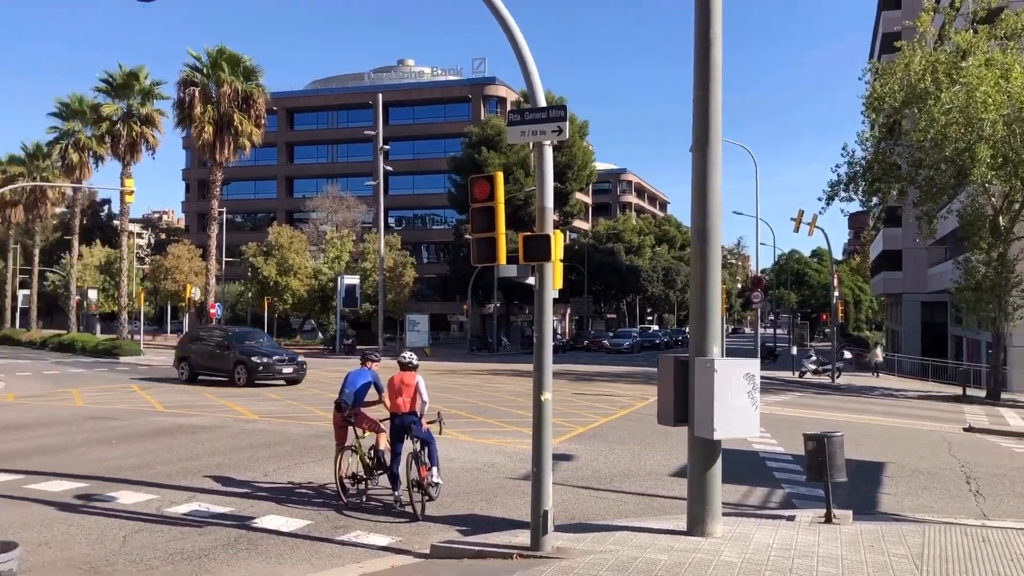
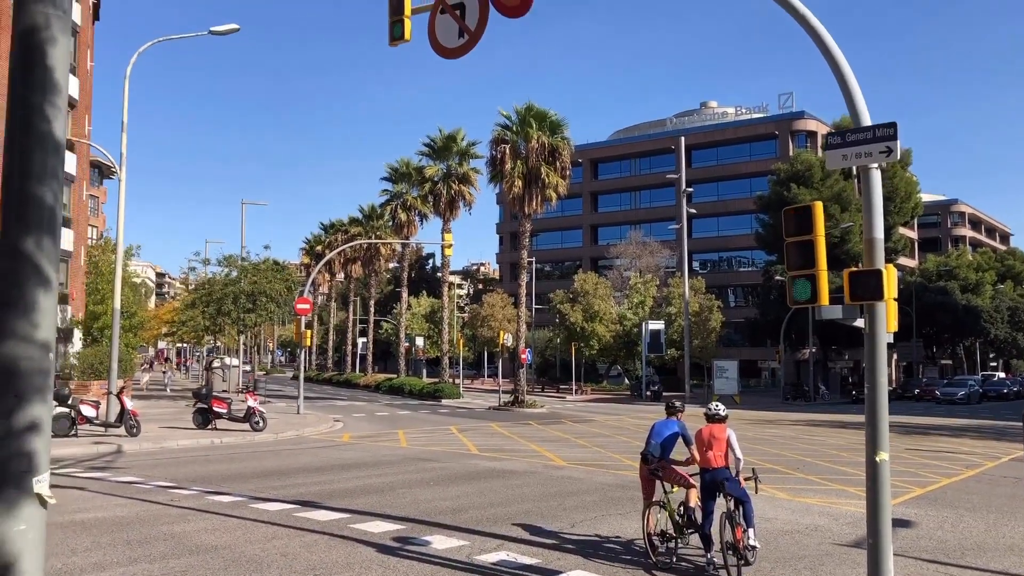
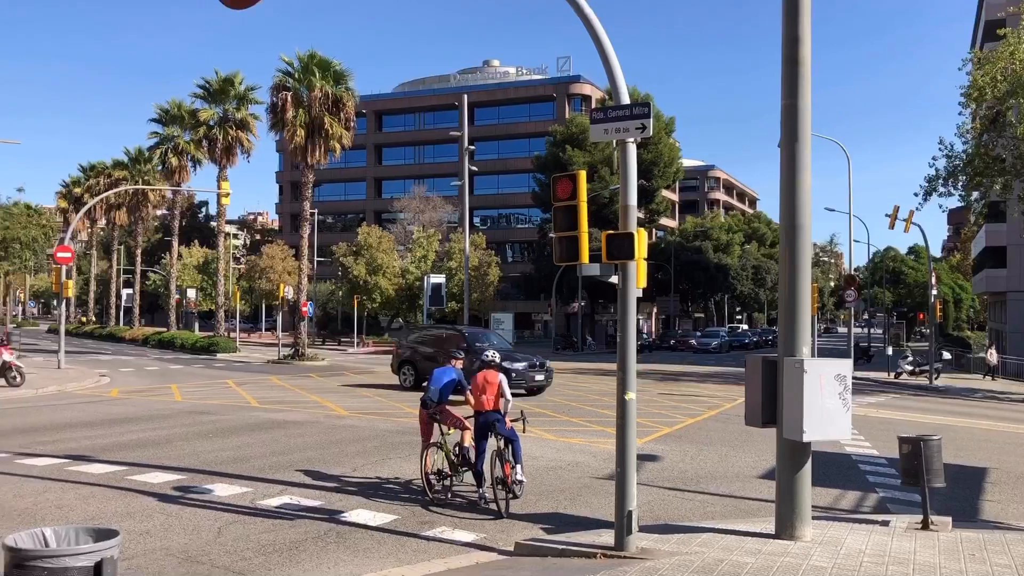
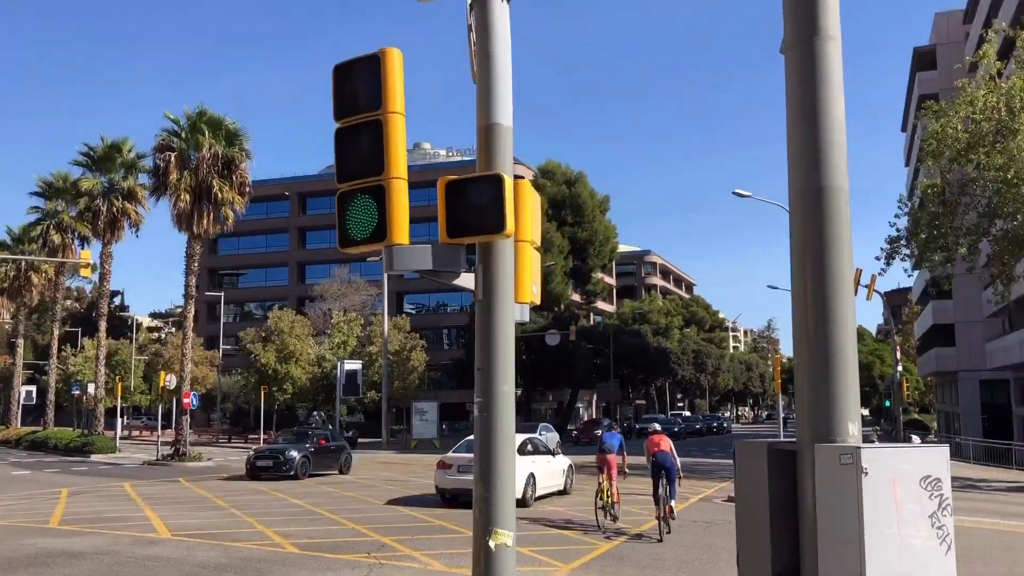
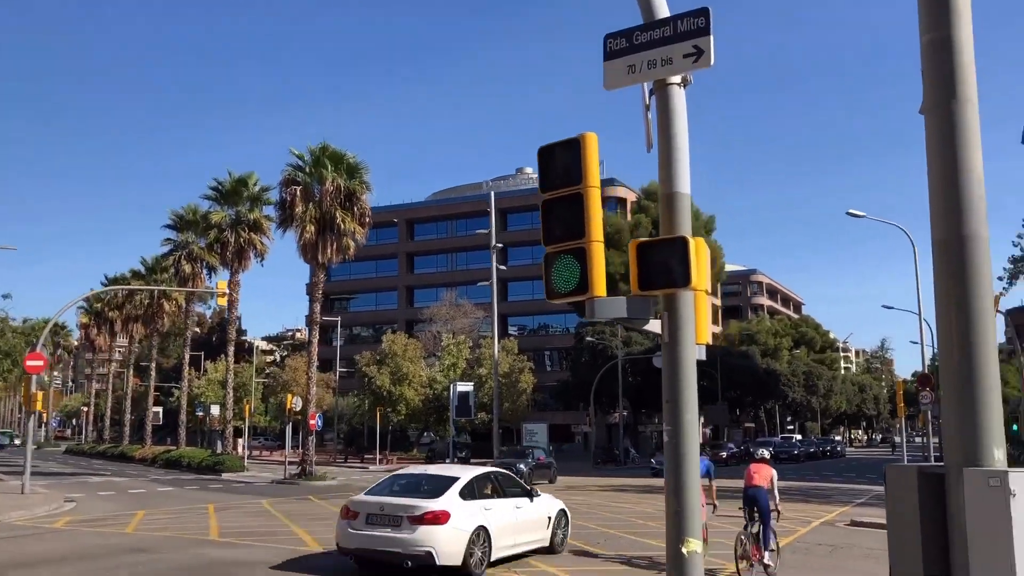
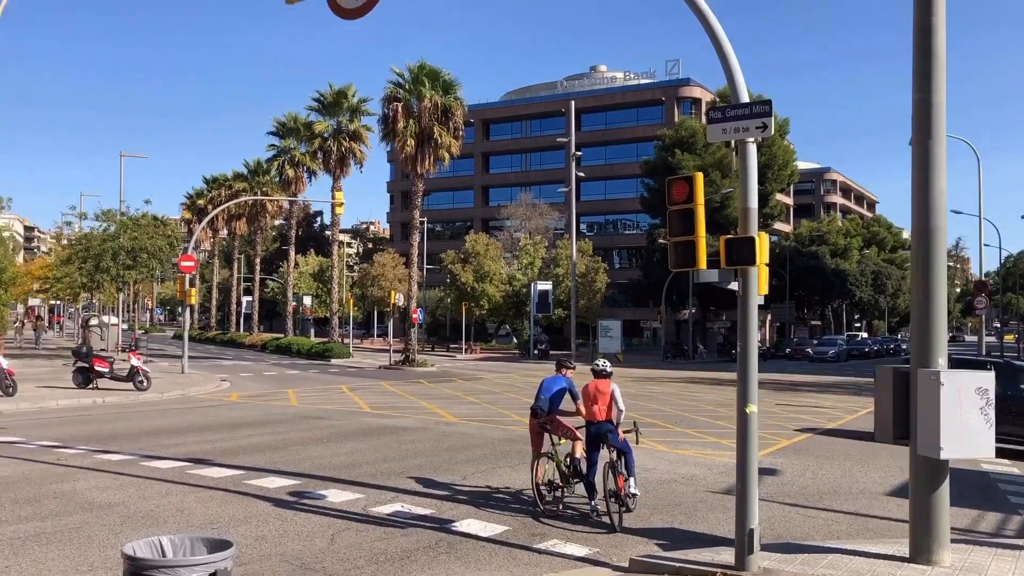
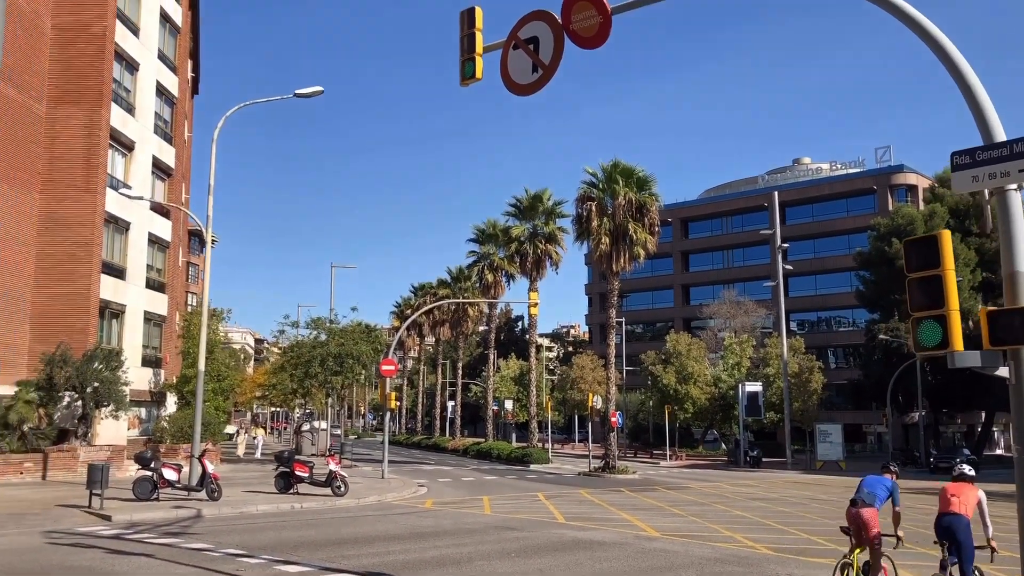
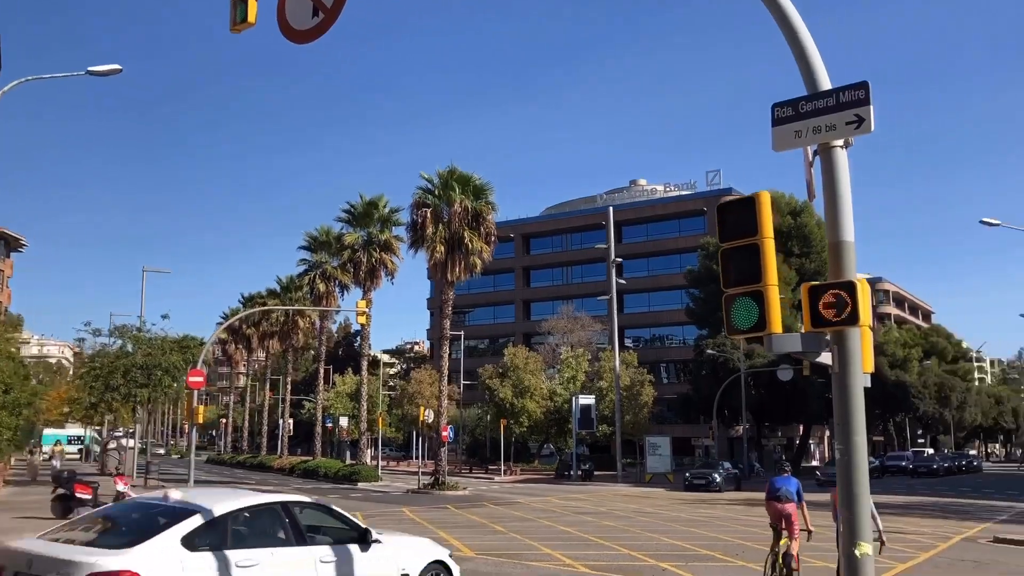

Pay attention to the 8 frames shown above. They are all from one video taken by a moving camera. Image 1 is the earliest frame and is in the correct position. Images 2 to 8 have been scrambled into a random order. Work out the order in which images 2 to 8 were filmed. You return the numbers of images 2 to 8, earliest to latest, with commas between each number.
3, 6, 2, 7, 8, 5, 4
